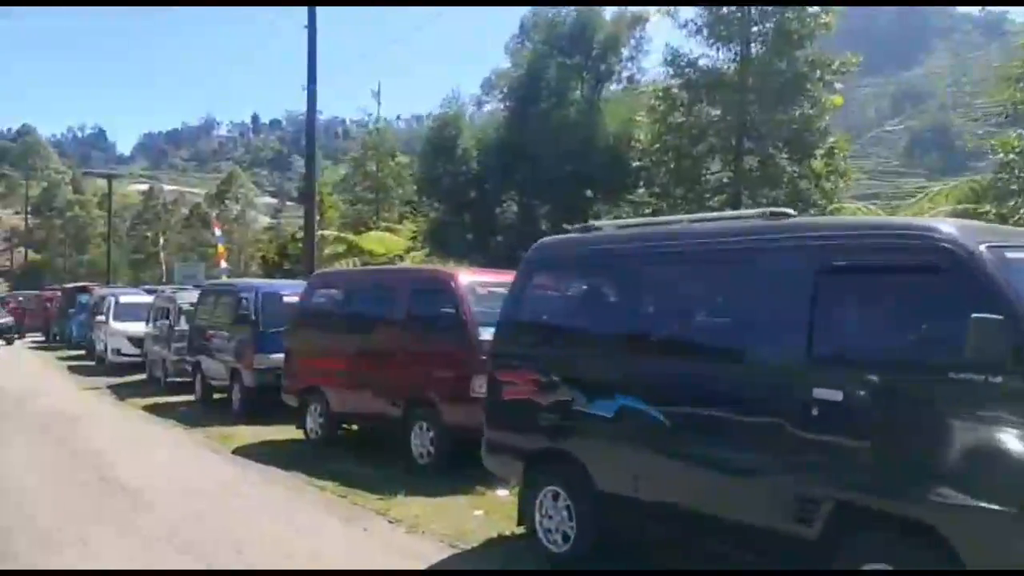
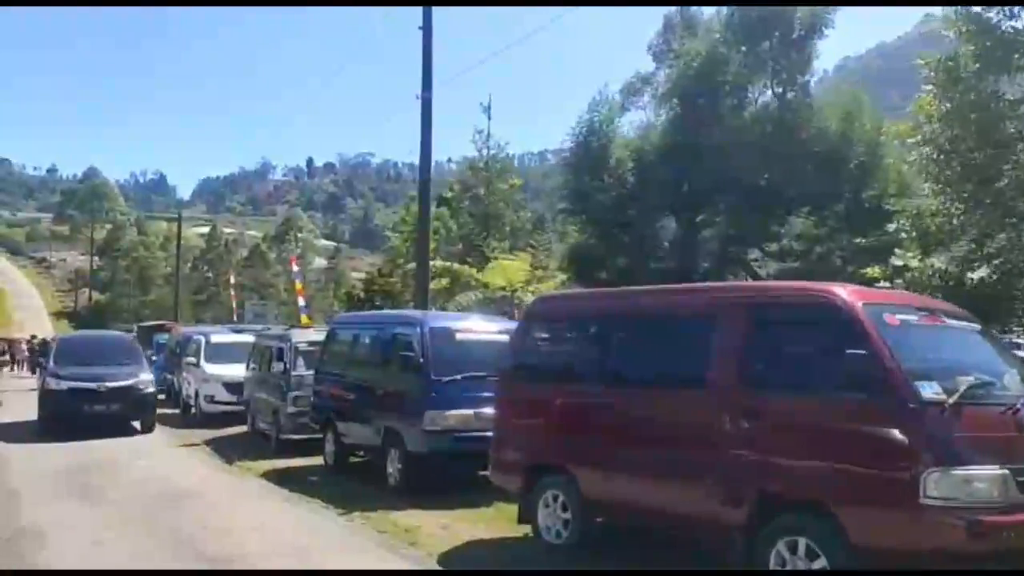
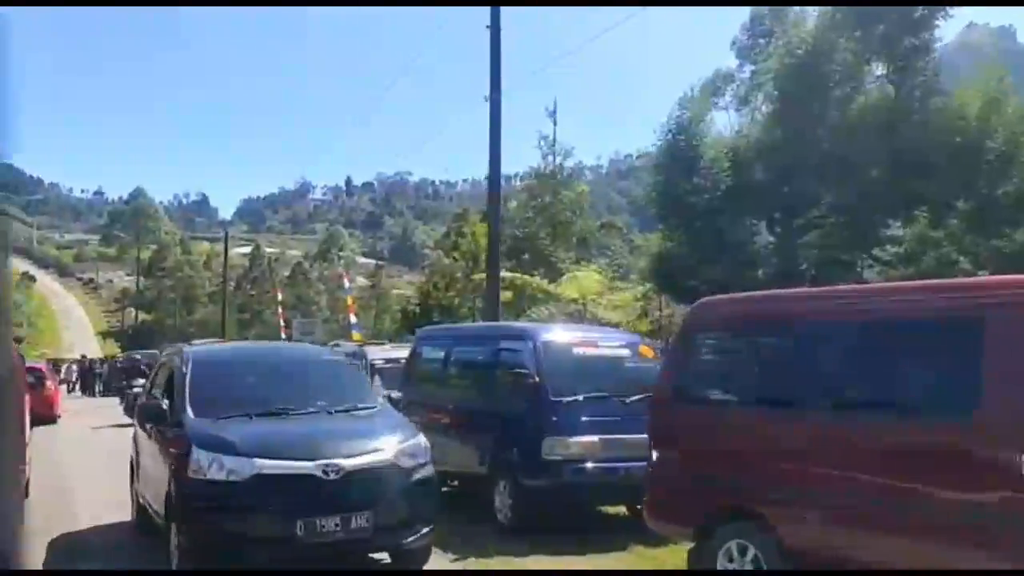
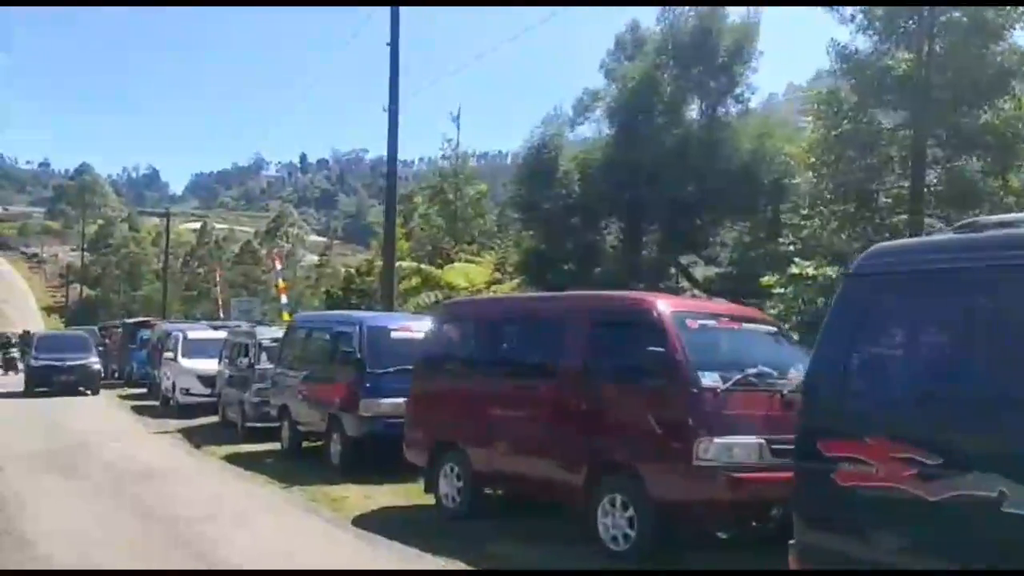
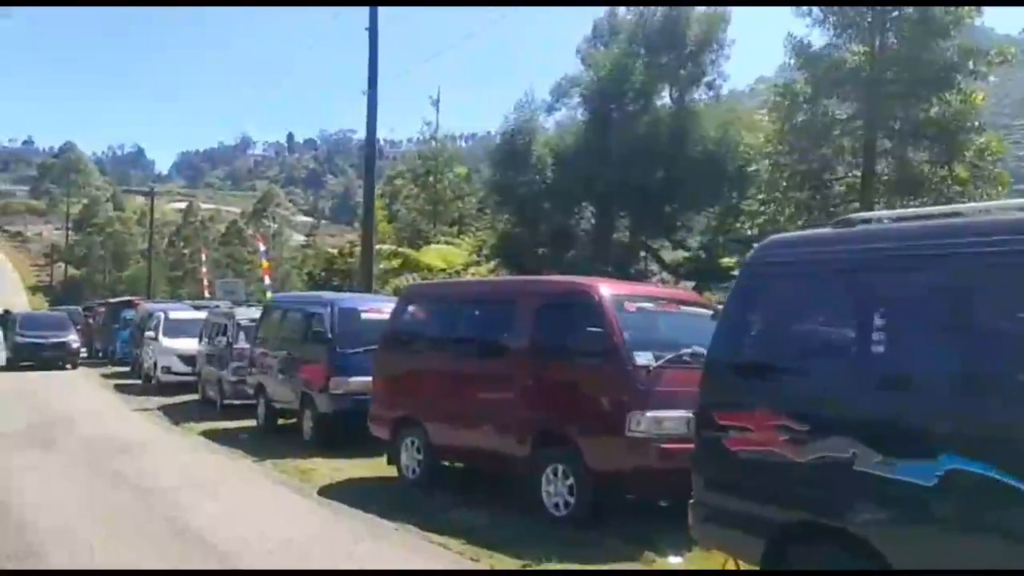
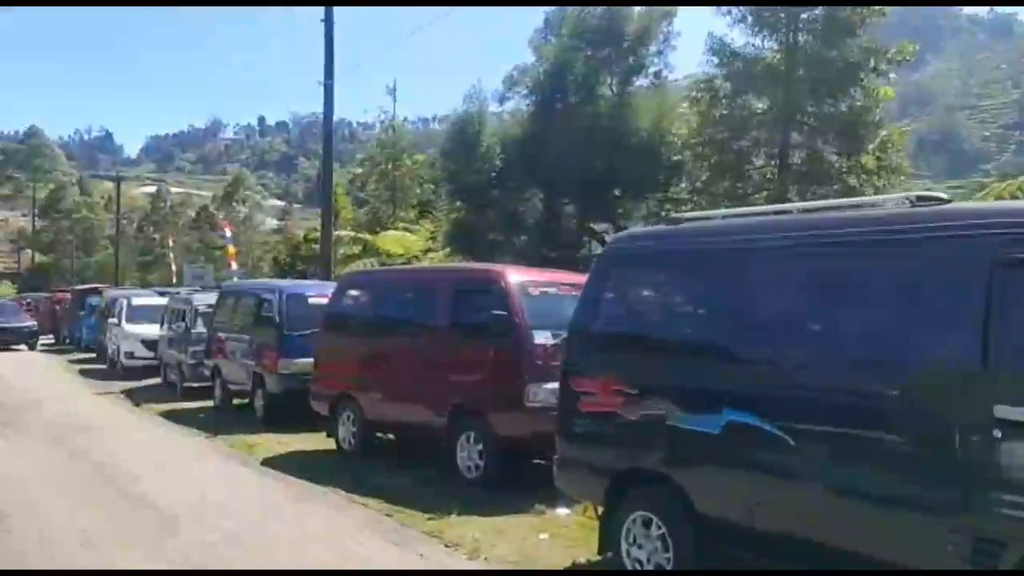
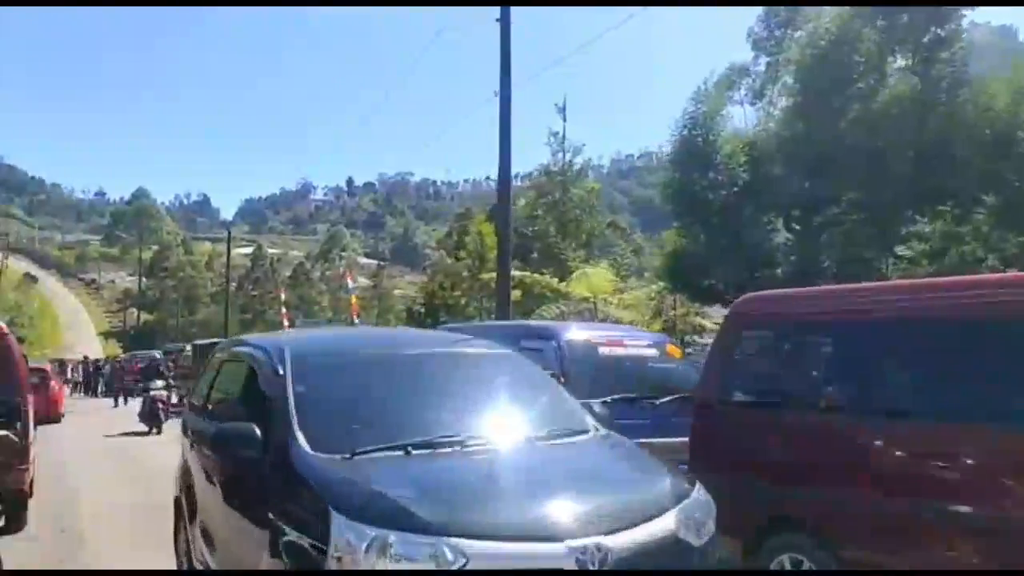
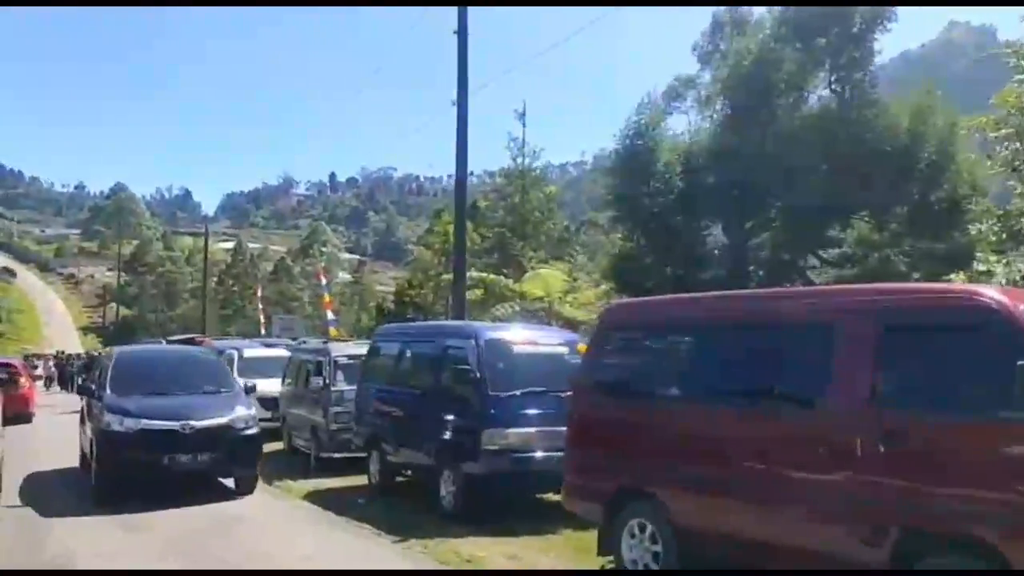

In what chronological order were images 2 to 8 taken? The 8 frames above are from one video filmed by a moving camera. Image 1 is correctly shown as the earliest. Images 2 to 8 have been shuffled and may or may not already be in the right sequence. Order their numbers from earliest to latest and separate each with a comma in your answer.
6, 5, 4, 2, 8, 3, 7
